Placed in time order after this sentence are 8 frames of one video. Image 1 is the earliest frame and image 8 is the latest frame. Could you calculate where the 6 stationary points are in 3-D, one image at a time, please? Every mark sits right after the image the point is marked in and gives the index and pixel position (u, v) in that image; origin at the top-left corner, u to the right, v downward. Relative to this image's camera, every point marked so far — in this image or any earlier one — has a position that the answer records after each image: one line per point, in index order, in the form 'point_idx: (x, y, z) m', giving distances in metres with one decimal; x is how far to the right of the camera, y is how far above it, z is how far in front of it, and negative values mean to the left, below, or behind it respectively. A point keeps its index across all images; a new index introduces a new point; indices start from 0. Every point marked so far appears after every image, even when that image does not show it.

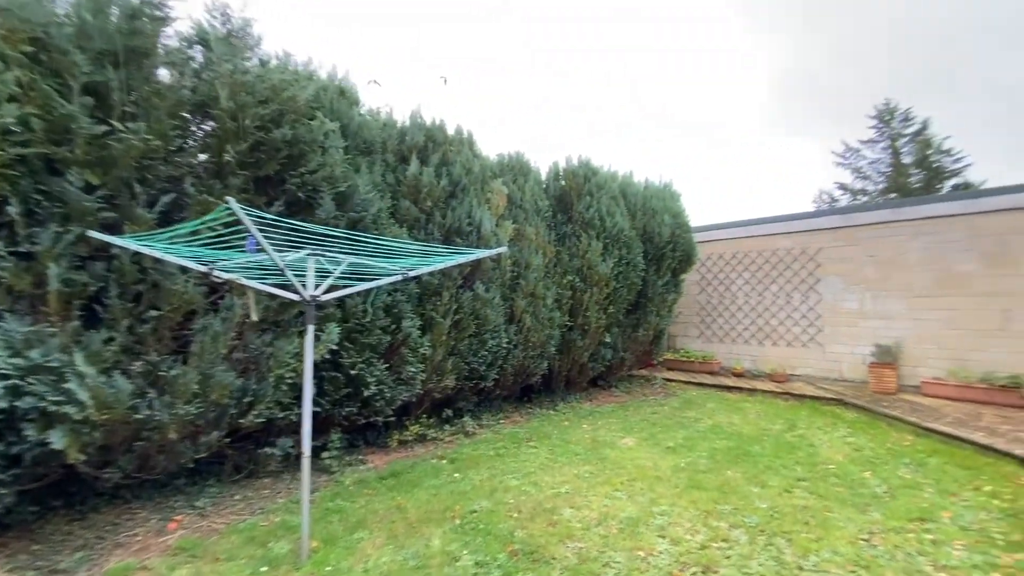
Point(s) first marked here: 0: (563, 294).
0: (+0.7, -0.1, +6.6) m
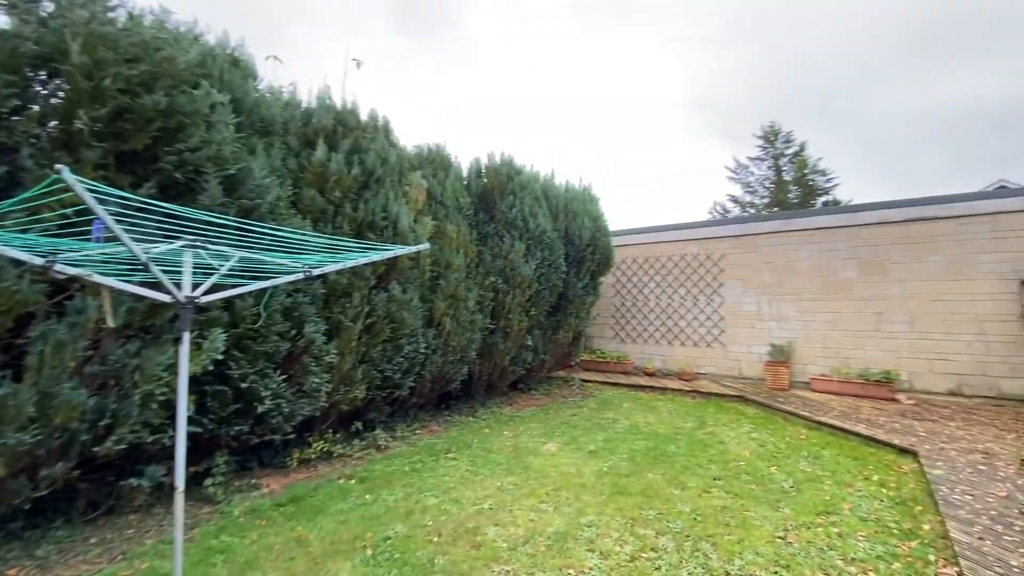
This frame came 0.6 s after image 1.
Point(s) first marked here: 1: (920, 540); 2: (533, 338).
0: (-0.4, -0.1, +6.4) m
1: (+2.7, -1.7, +3.2) m
2: (+0.3, -0.8, +7.4) m
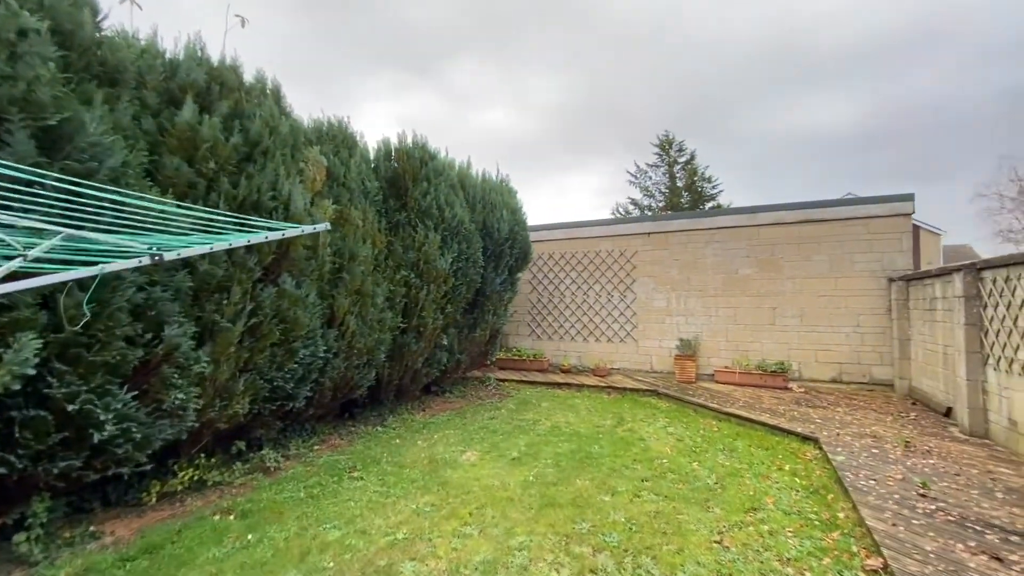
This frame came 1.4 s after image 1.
0: (-1.4, 0.0, +5.8) m
1: (+2.2, -1.7, +3.3) m
2: (-0.9, -0.7, +6.9) m
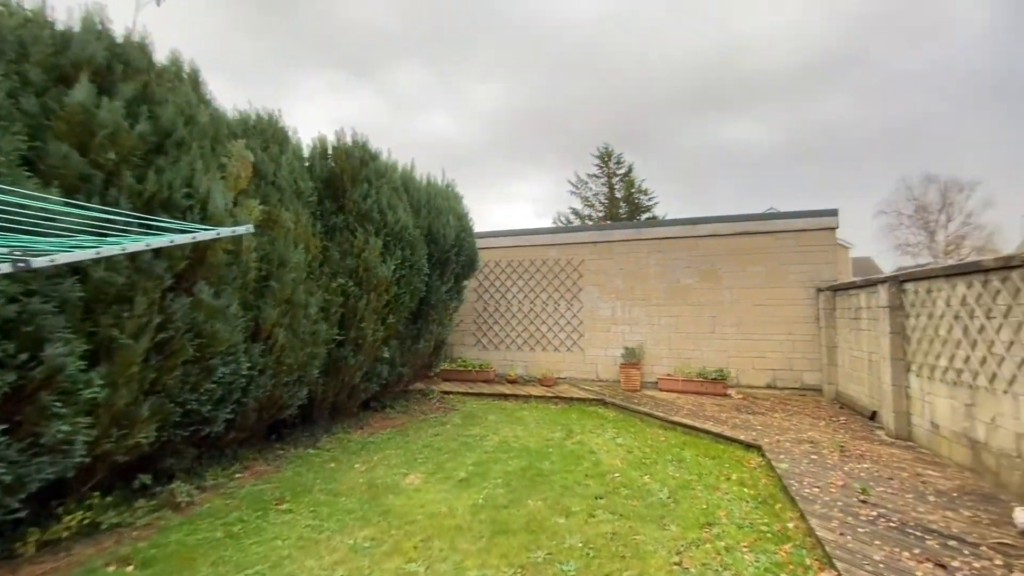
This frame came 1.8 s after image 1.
0: (-2.0, -0.1, +5.3) m
1: (+1.9, -1.7, +3.2) m
2: (-1.7, -0.8, +6.5) m
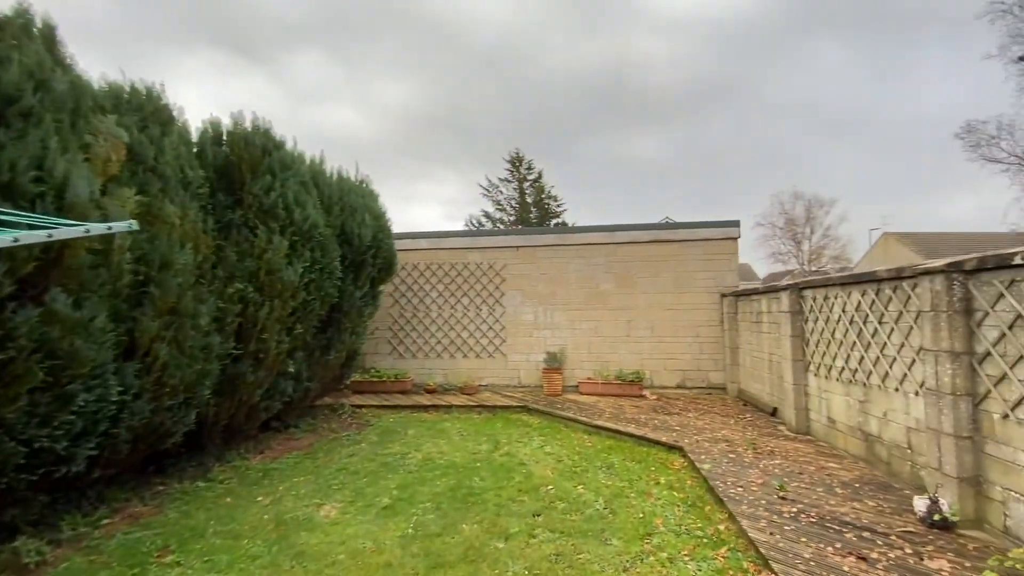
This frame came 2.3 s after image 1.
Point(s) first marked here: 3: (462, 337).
0: (-2.8, -0.2, +4.6) m
1: (+1.5, -1.8, +3.3) m
2: (-2.6, -0.9, +5.8) m
3: (-0.9, -0.9, +8.5) m
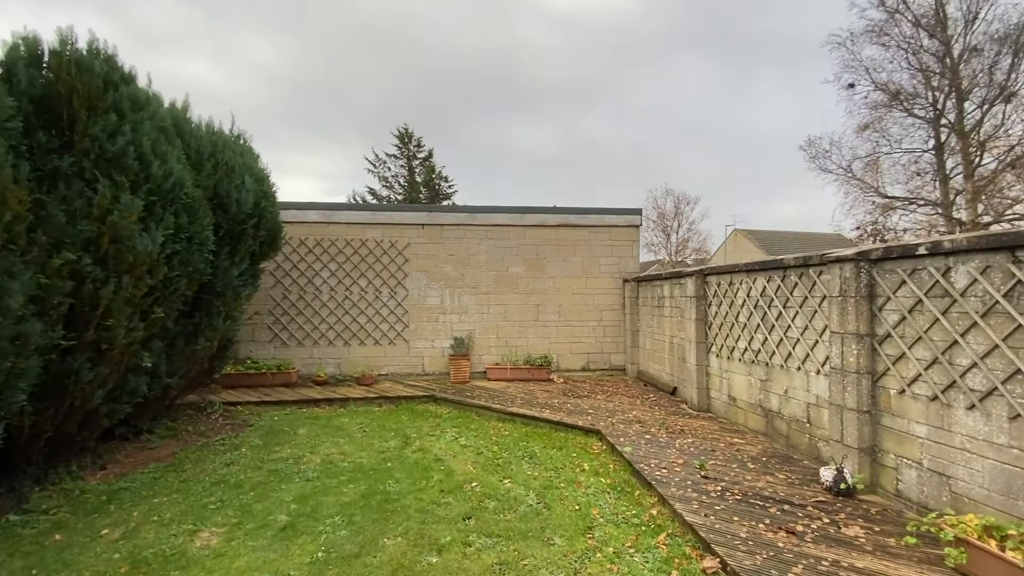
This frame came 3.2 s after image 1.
0: (-3.4, 0.0, +3.5) m
1: (+1.0, -1.7, +3.3) m
2: (-3.5, -0.6, +4.7) m
3: (-2.5, -0.6, +7.7) m
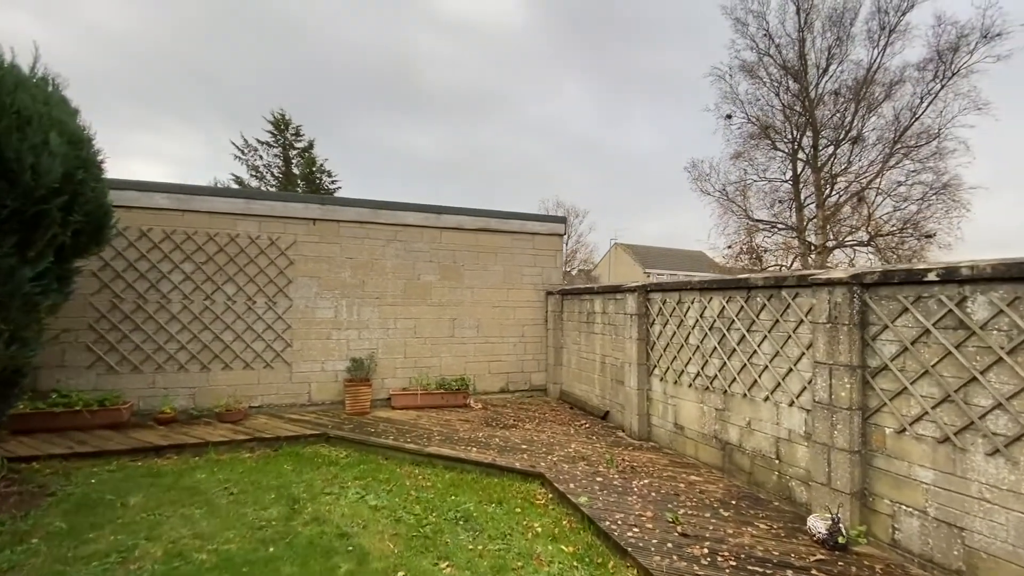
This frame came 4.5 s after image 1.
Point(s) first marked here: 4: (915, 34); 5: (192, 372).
0: (-3.5, 0.0, +1.7) m
1: (+0.8, -1.8, +2.6) m
2: (-3.9, -0.7, +2.8) m
3: (-3.7, -0.7, +6.0) m
4: (+13.1, +8.2, +15.5) m
5: (-4.0, -1.0, +5.9) m
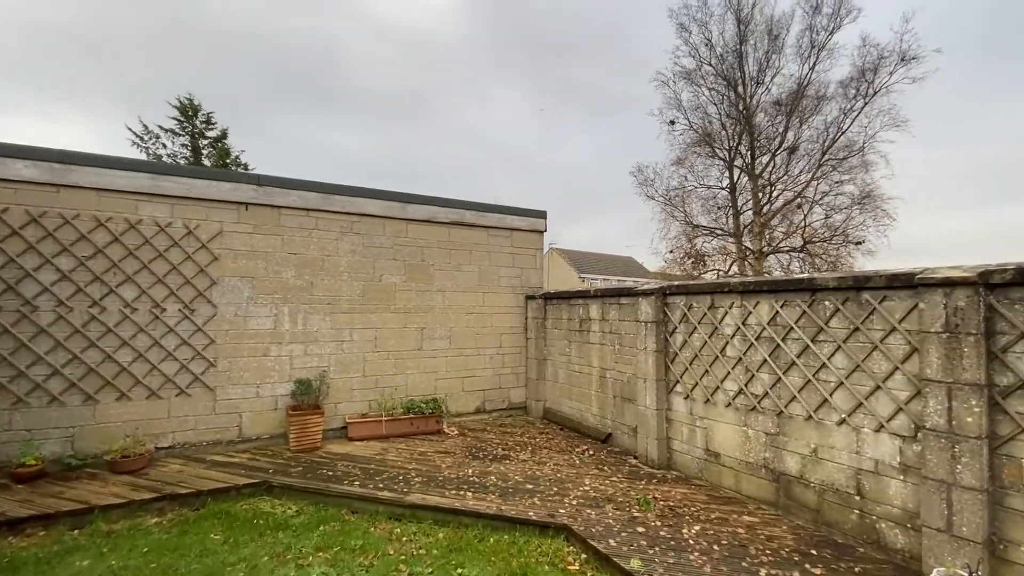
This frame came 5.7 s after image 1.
0: (-2.9, 0.0, +0.3) m
1: (+1.2, -1.8, +1.7) m
2: (-3.5, -0.7, +1.3) m
3: (-3.8, -0.7, +4.5) m
4: (+11.3, +8.1, +16.5) m
5: (-4.0, -1.1, +4.4) m
